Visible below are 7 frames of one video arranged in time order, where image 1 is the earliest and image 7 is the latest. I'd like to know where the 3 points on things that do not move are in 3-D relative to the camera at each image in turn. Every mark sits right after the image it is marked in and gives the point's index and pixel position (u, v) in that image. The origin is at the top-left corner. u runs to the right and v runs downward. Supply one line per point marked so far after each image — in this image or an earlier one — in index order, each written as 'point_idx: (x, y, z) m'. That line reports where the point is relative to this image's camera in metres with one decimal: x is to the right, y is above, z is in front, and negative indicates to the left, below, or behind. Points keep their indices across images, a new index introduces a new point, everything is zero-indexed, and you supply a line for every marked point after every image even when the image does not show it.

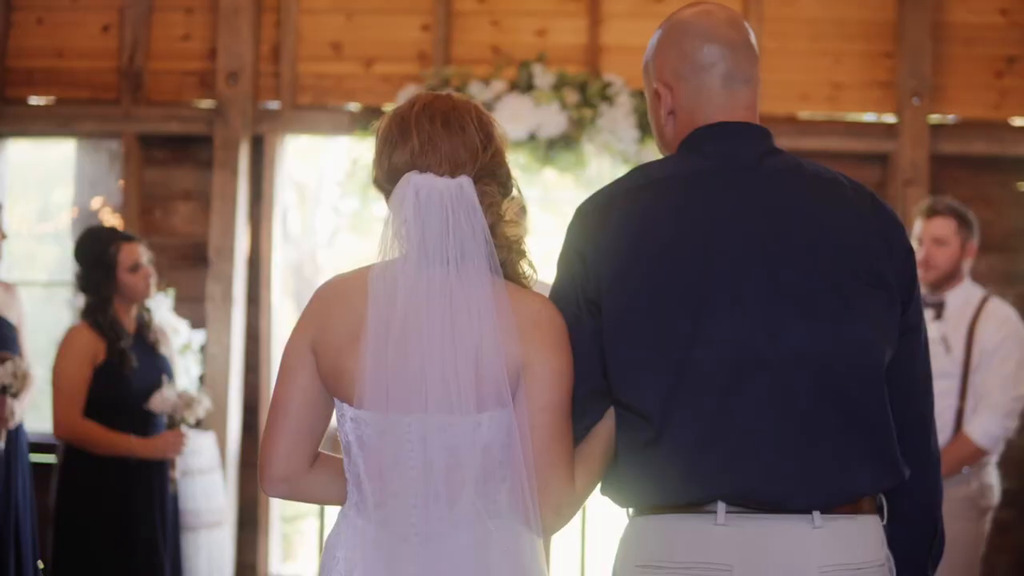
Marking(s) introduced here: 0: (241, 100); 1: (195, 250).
0: (-1.1, +0.8, +5.2) m
1: (-1.3, +0.2, +5.2) m
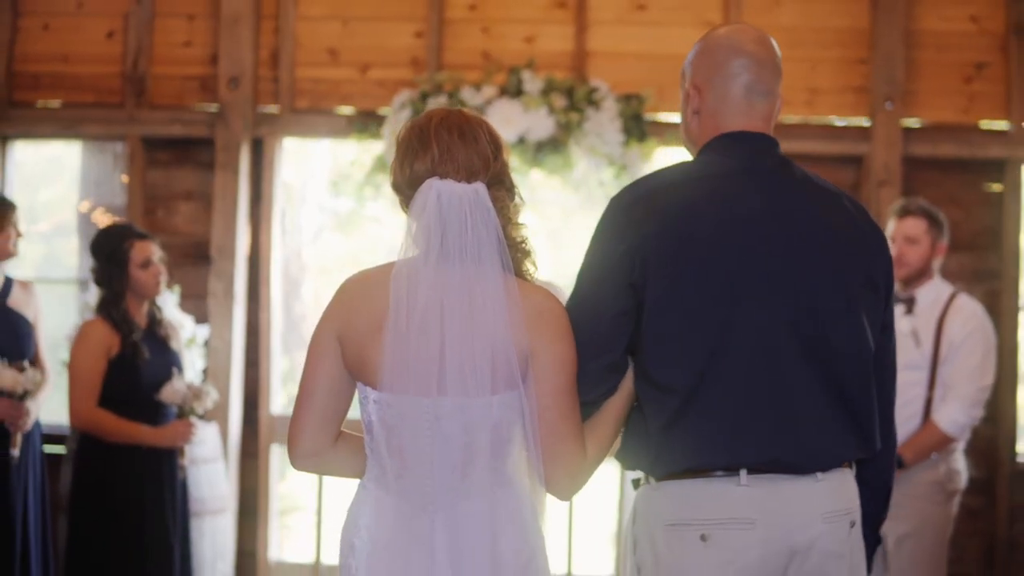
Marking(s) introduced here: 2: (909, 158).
0: (-1.1, +0.8, +5.3) m
1: (-1.4, +0.2, +5.4) m
2: (+1.7, +0.6, +5.4) m
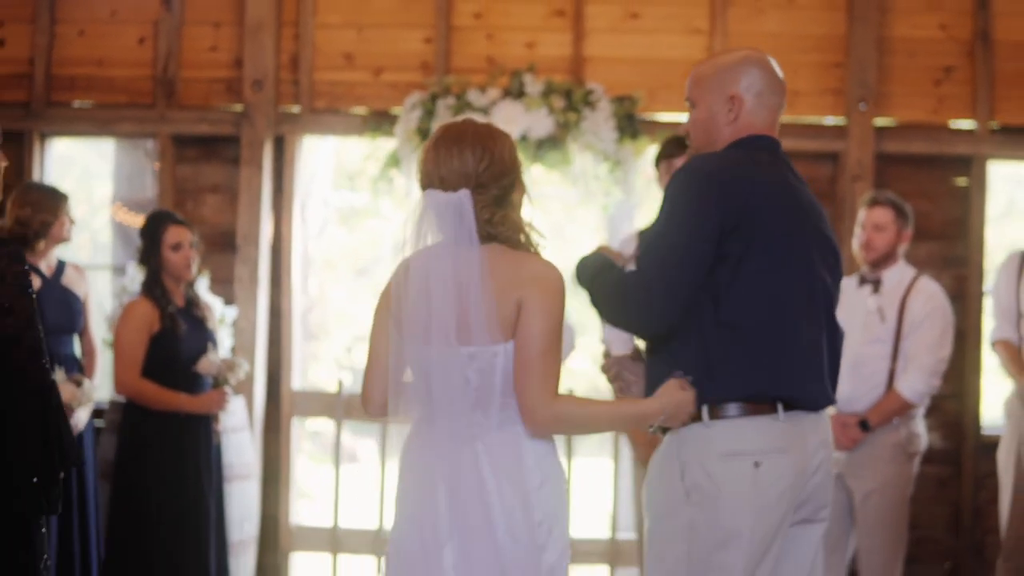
0: (-1.1, +0.8, +5.8) m
1: (-1.3, +0.2, +5.9) m
2: (+1.7, +0.6, +5.8) m
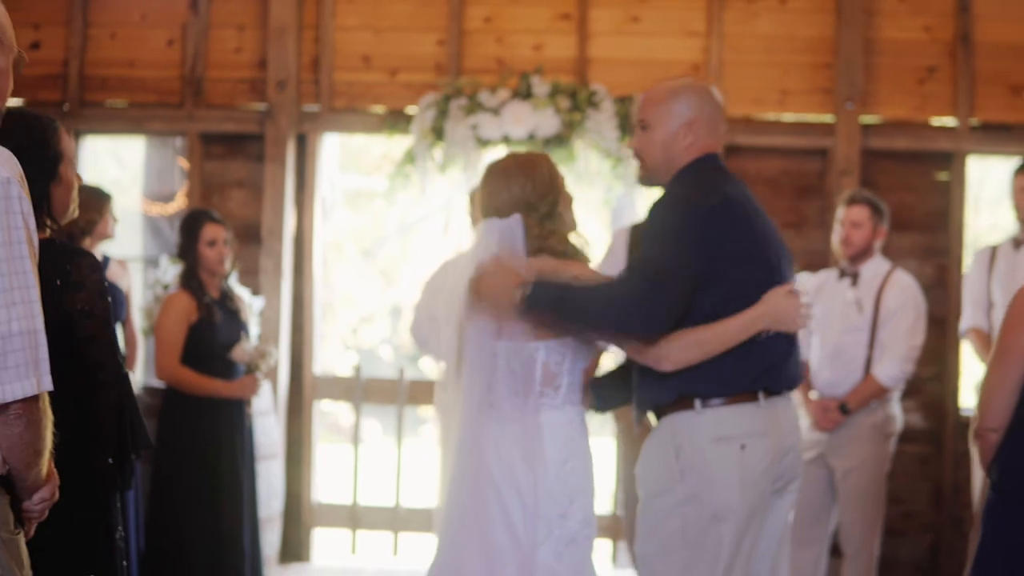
0: (-1.1, +0.9, +6.1) m
1: (-1.3, +0.3, +6.2) m
2: (+1.8, +0.7, +6.2) m
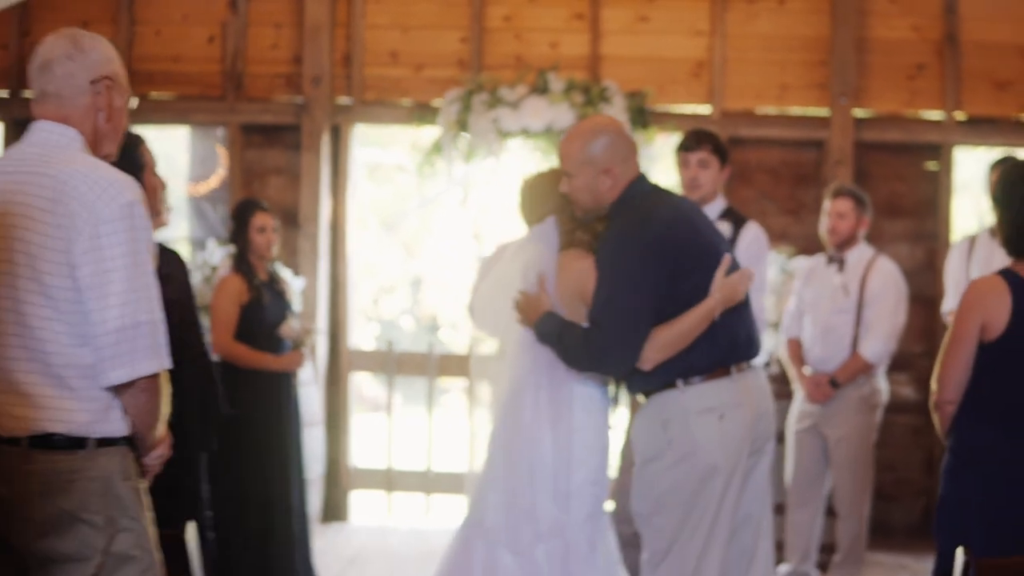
0: (-1.0, +1.0, +6.6) m
1: (-1.2, +0.4, +6.7) m
2: (+1.8, +0.8, +6.7) m
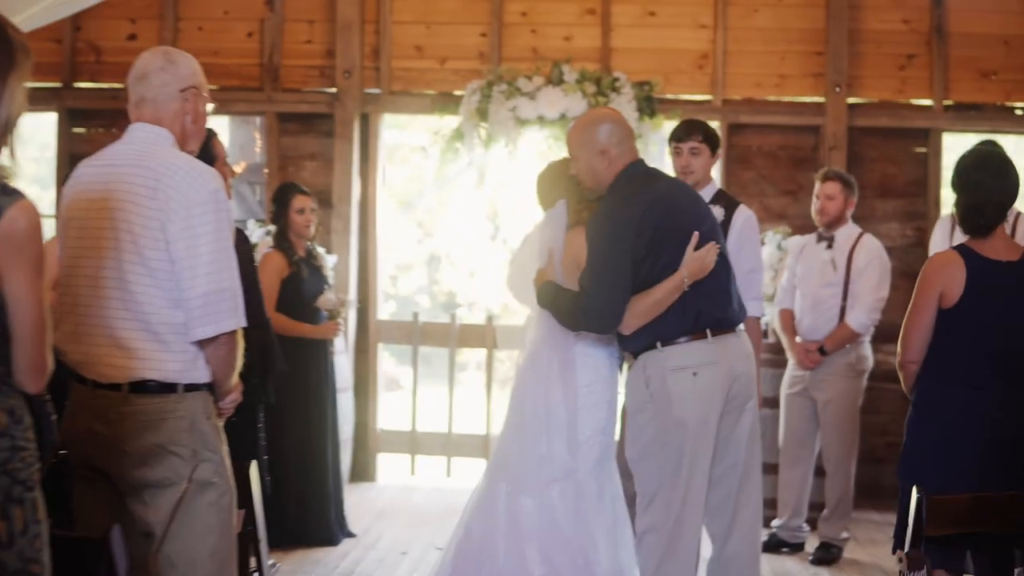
0: (-0.9, +1.1, +7.1) m
1: (-1.1, +0.5, +7.3) m
2: (+1.9, +0.9, +7.1) m
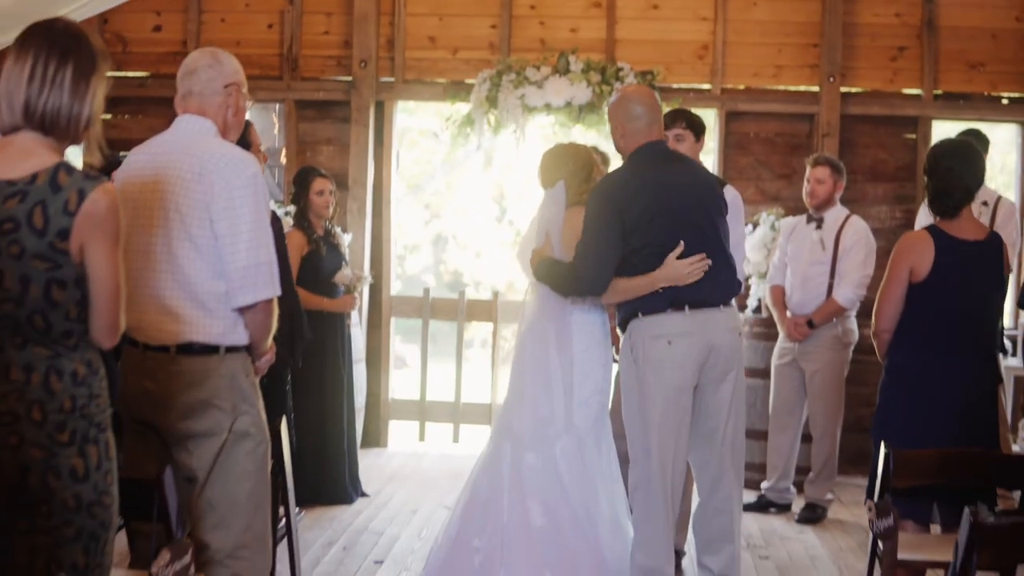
0: (-0.9, +1.3, +7.5) m
1: (-1.1, +0.7, +7.6) m
2: (+2.0, +1.0, +7.5) m
